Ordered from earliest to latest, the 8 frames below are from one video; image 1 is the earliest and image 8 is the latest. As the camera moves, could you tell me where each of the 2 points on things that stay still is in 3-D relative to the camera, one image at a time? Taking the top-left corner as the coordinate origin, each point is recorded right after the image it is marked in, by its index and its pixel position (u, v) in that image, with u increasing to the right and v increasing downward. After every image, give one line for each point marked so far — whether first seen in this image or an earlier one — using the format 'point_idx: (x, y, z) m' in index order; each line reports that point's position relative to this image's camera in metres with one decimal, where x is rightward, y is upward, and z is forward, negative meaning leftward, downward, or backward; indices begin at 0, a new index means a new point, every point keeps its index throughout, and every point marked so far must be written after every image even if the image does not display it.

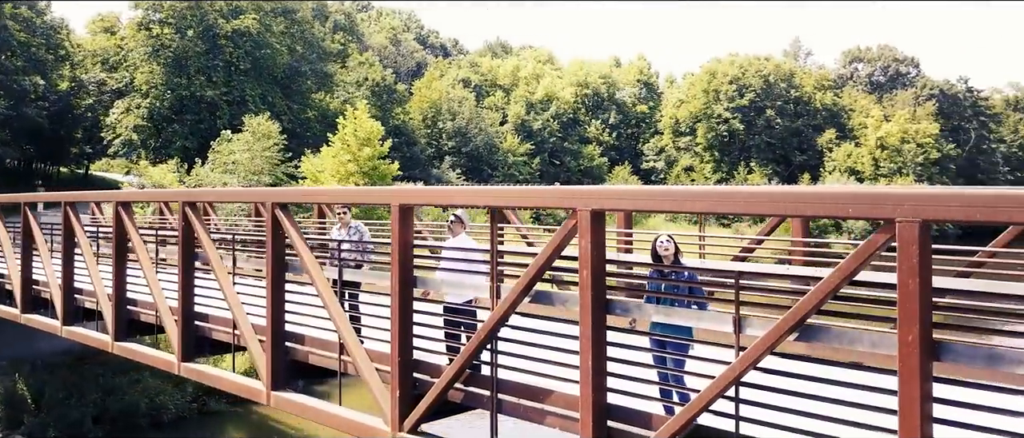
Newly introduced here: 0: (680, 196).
0: (+1.0, +0.1, +4.6) m
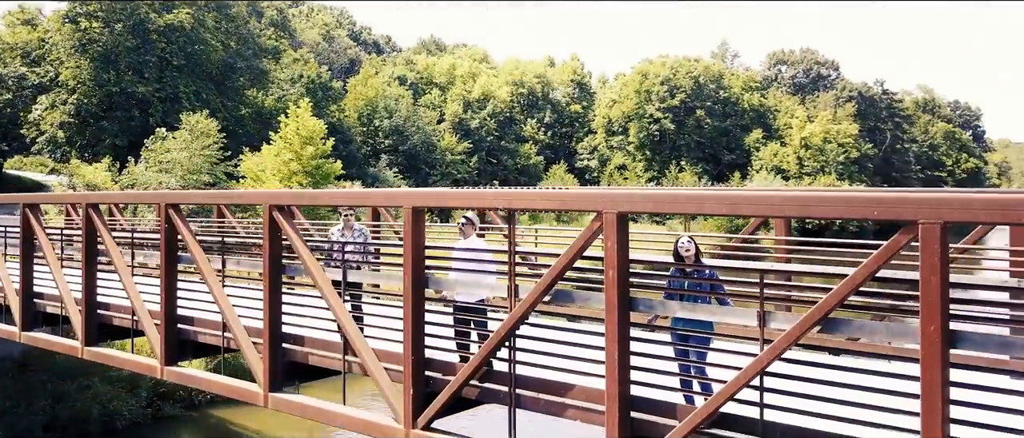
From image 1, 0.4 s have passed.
0: (+1.2, +0.1, +4.9) m
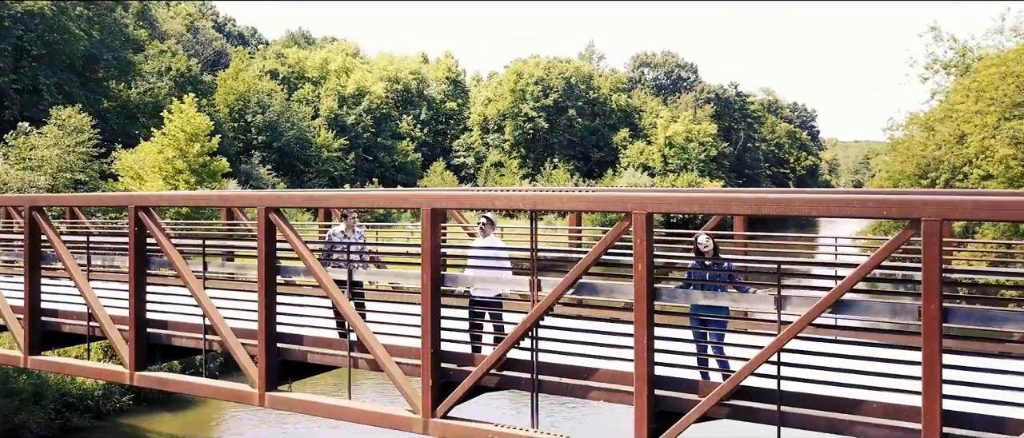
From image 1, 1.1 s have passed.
0: (+1.5, +0.1, +5.6) m
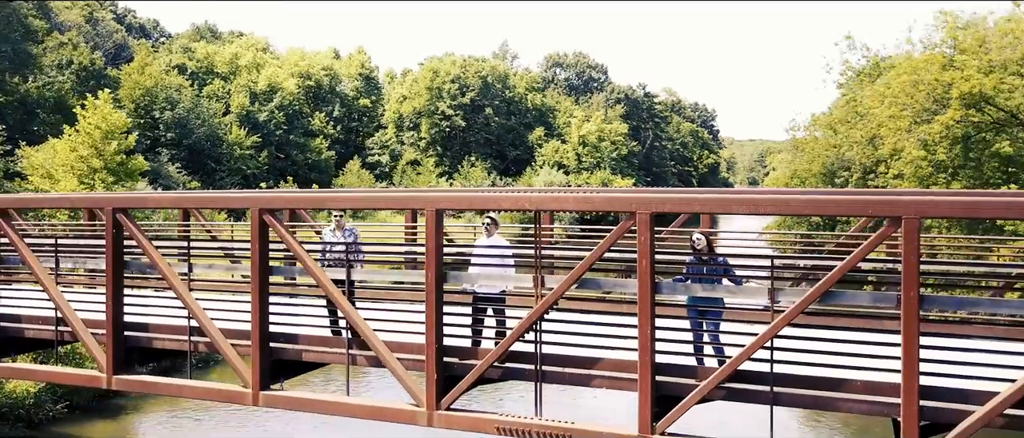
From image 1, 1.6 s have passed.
0: (+1.7, +0.1, +6.1) m
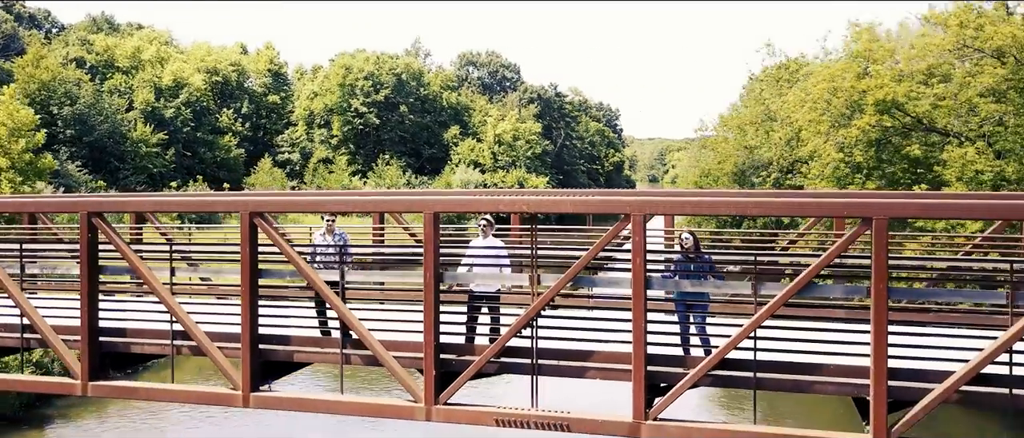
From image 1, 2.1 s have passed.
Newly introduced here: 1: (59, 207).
0: (+1.7, +0.1, +6.7) m
1: (-4.6, +0.1, +8.4) m
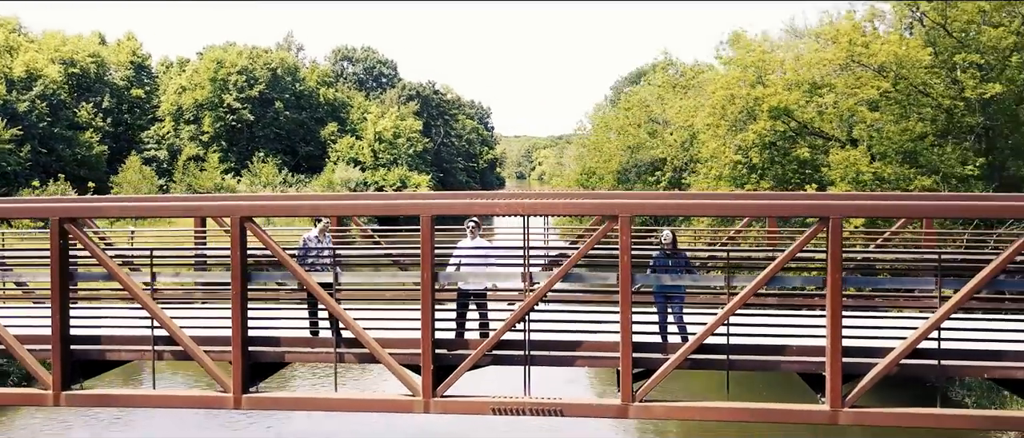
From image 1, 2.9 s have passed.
0: (+1.7, +0.1, +7.5) m
1: (-4.8, +0.1, +8.1) m
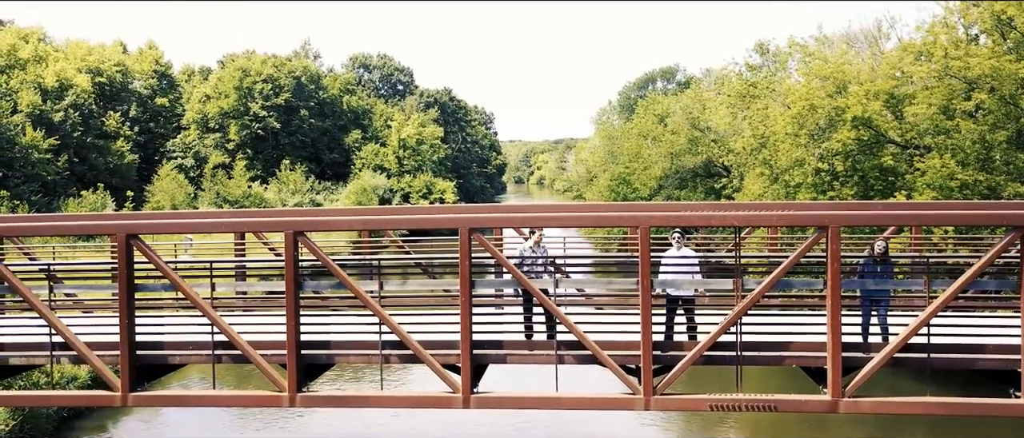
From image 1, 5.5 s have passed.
0: (+3.9, 0.0, +8.2) m
1: (-2.6, -0.1, +8.7) m
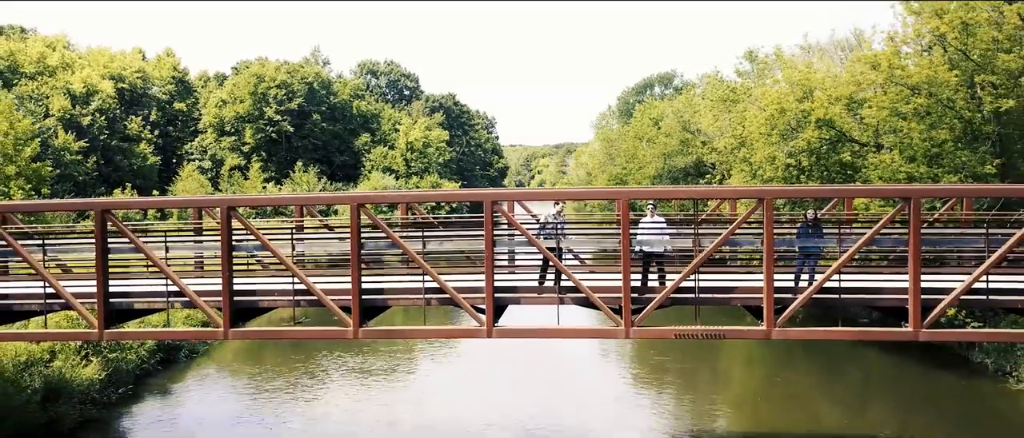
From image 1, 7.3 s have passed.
0: (+4.1, +0.4, +10.9) m
1: (-2.4, +0.3, +11.4) m
